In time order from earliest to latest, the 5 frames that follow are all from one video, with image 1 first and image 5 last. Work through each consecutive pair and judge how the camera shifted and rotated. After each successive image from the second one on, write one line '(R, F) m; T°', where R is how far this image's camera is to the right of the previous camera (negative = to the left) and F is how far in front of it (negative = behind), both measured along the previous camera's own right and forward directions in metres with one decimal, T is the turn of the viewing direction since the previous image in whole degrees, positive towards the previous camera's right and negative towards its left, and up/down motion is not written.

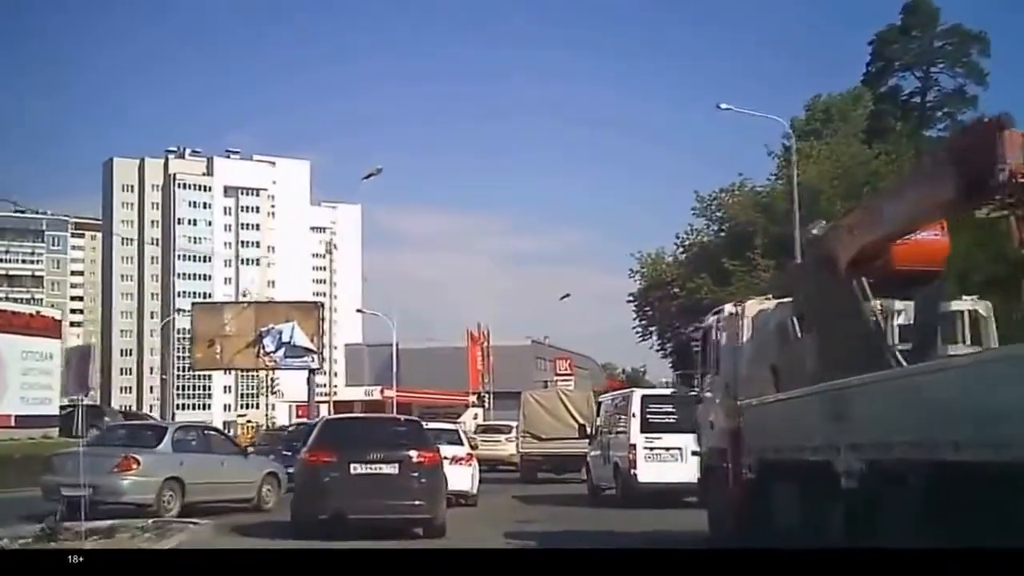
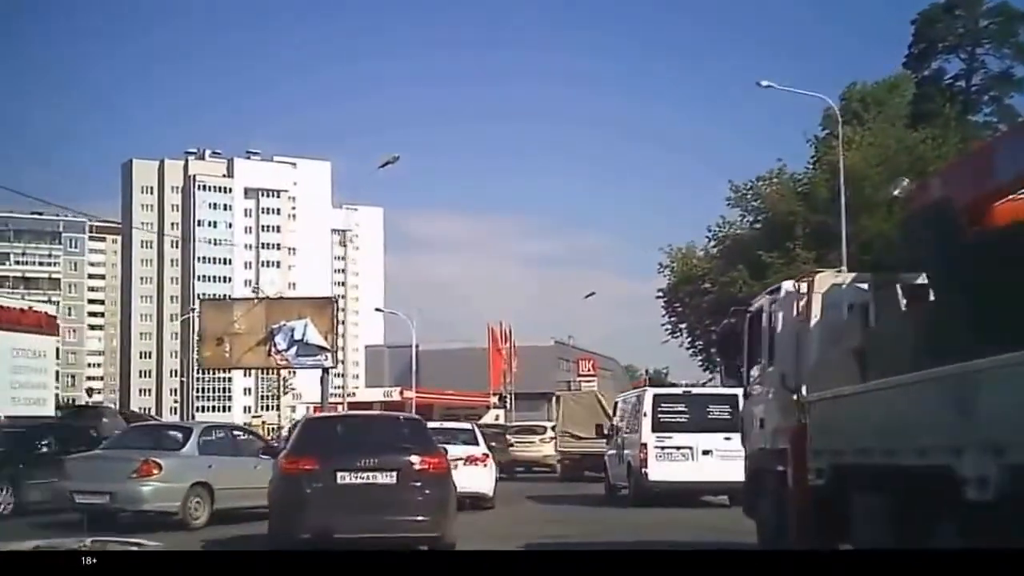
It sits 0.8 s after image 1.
(0.0, +0.3) m; -1°
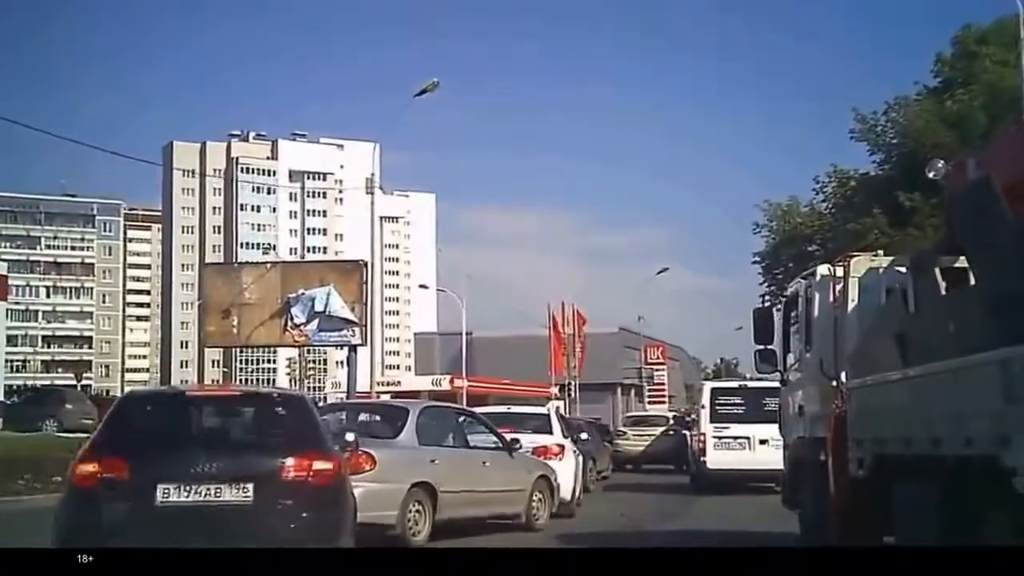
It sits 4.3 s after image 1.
(-0.1, +1.2) m; -2°
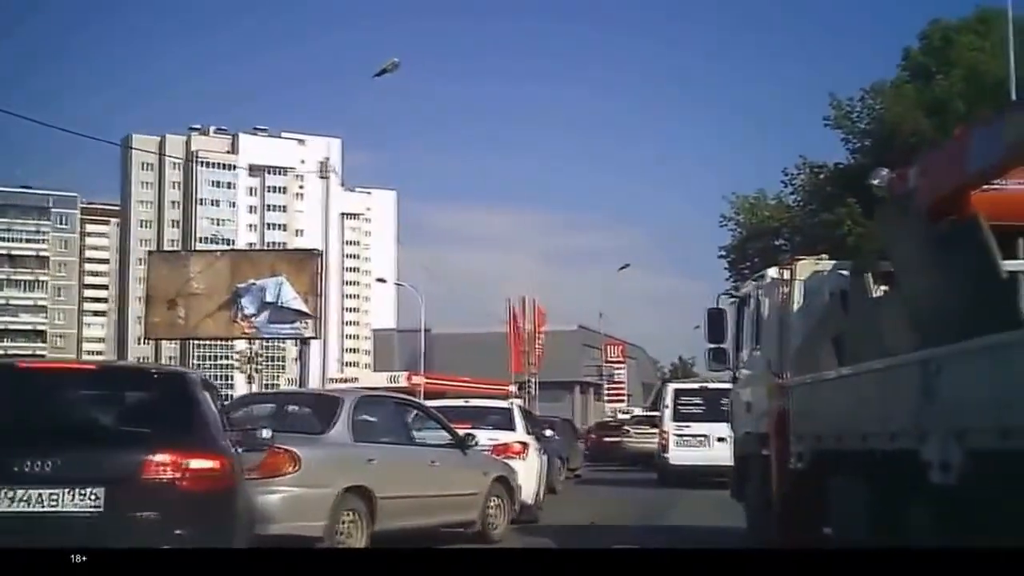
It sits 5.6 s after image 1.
(0.0, +0.2) m; +2°
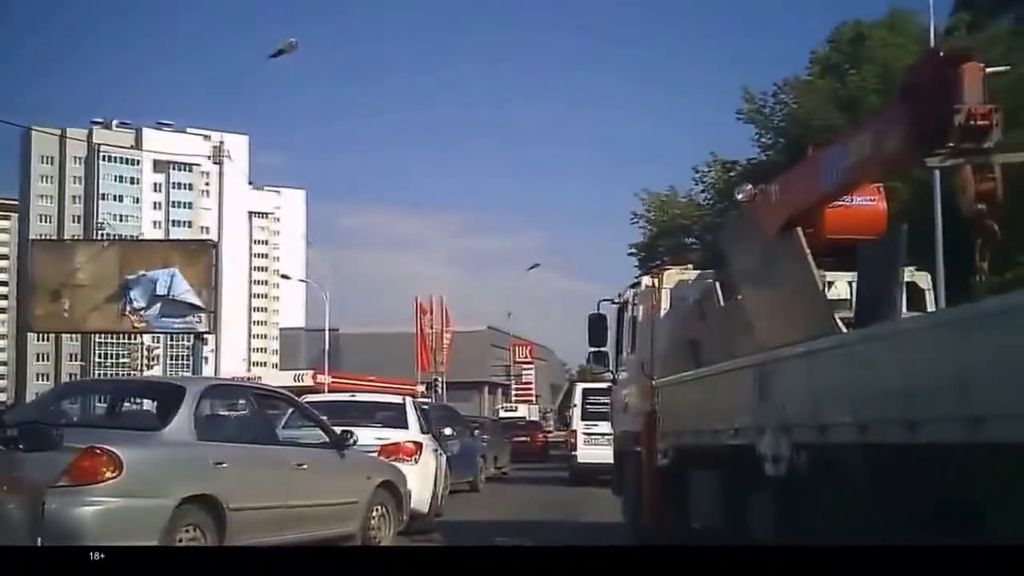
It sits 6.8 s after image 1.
(0.0, +0.2) m; +4°
